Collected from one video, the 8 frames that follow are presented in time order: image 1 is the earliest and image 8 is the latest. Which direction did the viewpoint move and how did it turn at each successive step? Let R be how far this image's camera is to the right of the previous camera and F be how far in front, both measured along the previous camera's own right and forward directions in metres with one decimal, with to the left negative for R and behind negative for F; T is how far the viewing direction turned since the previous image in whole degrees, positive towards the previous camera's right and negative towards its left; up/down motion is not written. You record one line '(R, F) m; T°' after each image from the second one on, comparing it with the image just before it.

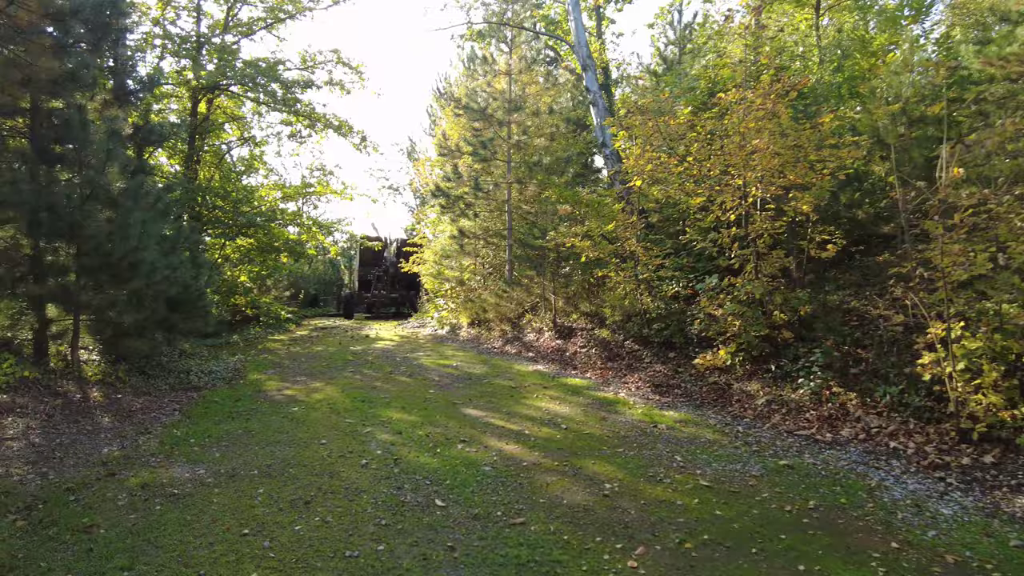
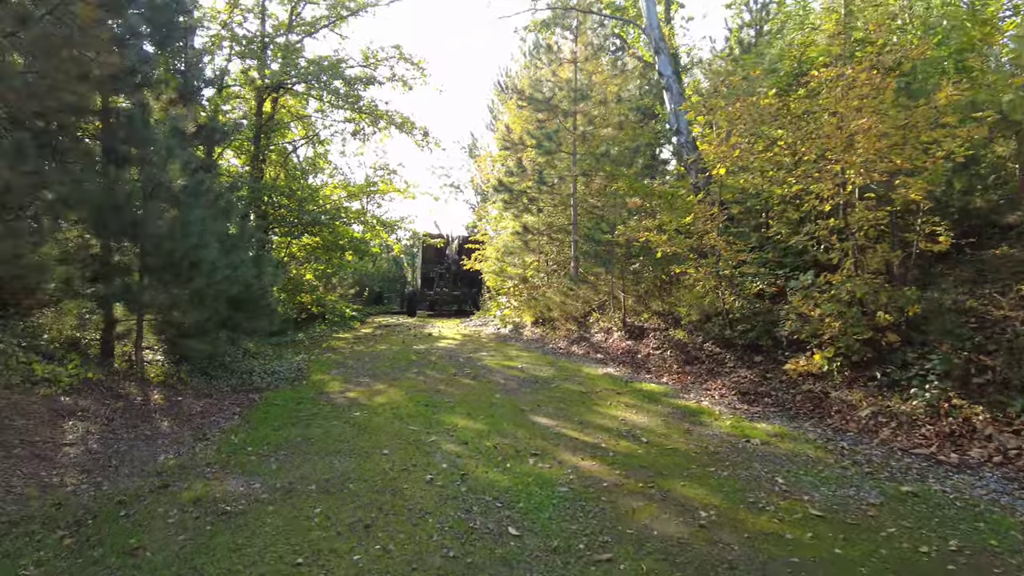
(-0.1, +0.4) m; -5°
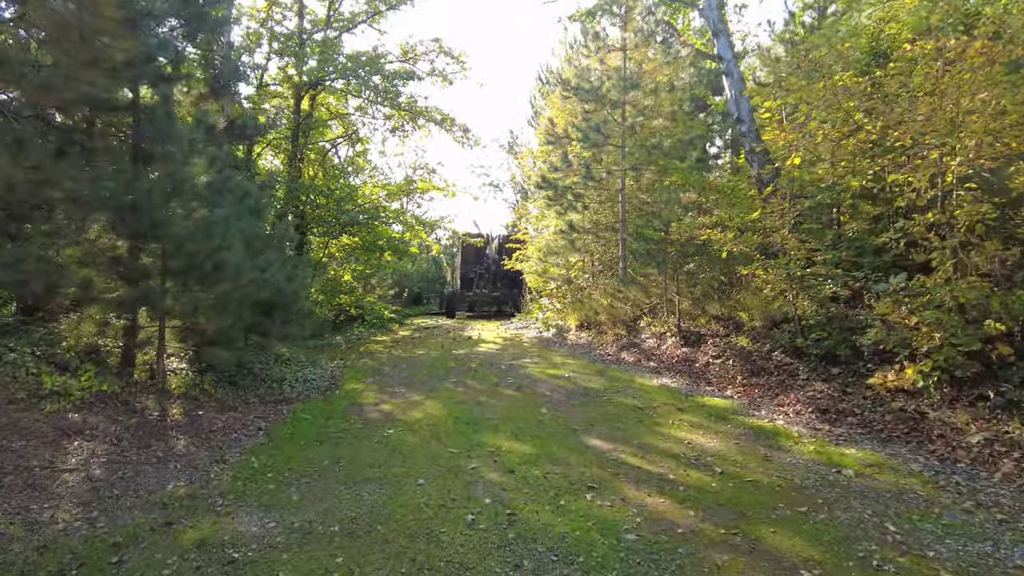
(-0.1, +0.6) m; -4°
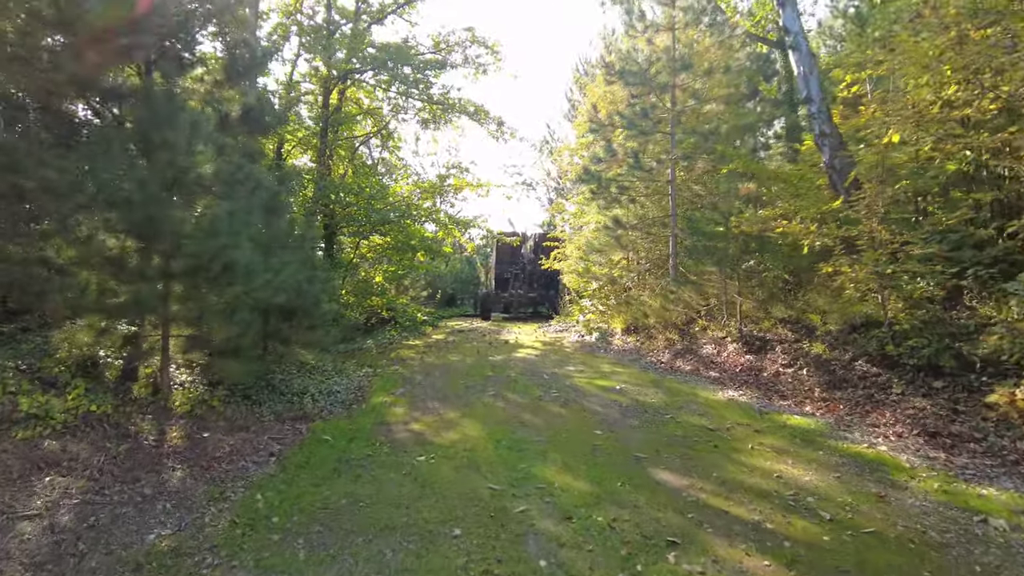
(-0.1, +0.8) m; -3°
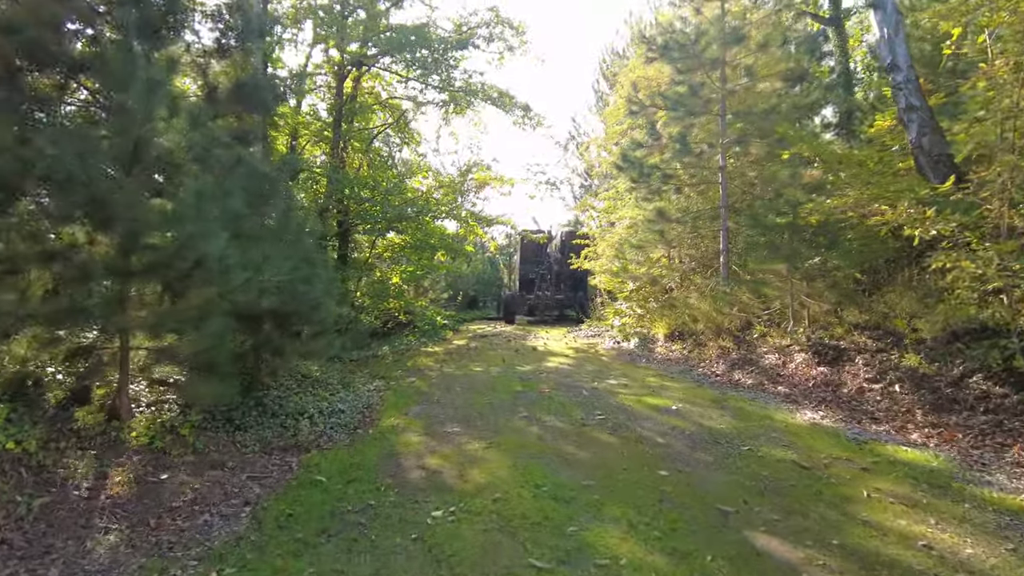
(-0.1, +1.1) m; -2°
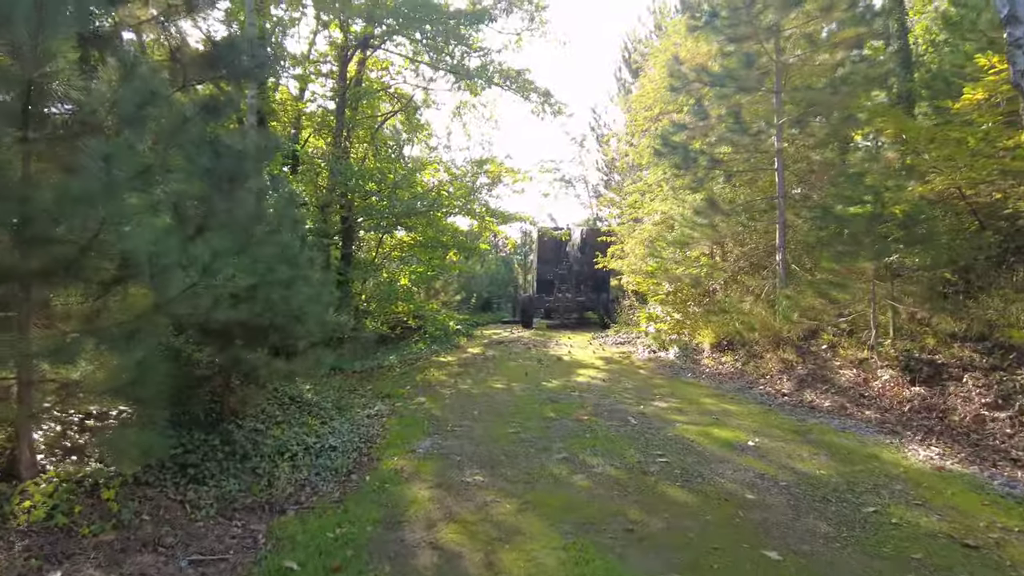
(-0.2, +1.2) m; -1°
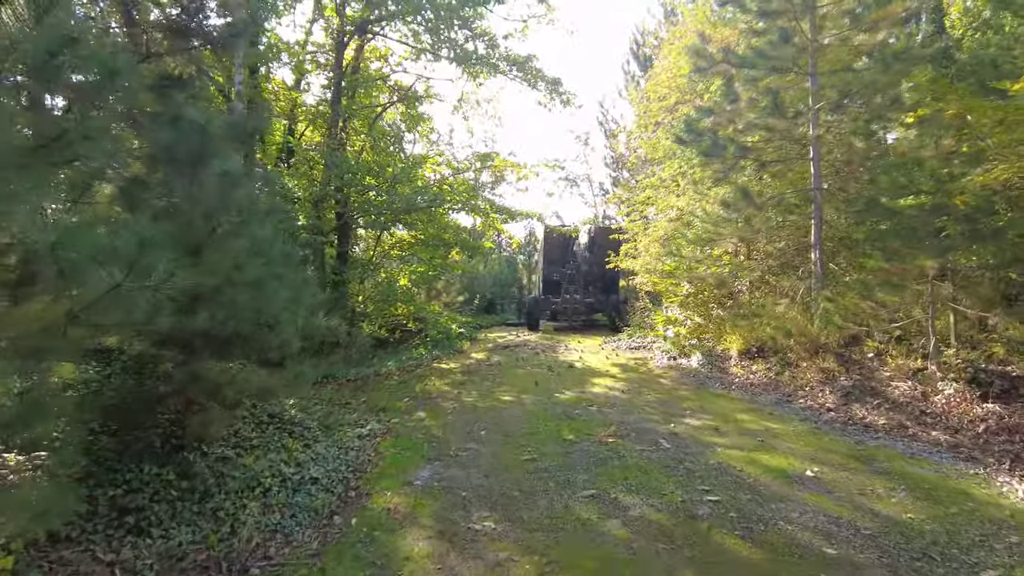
(-0.1, +0.8) m; 0°
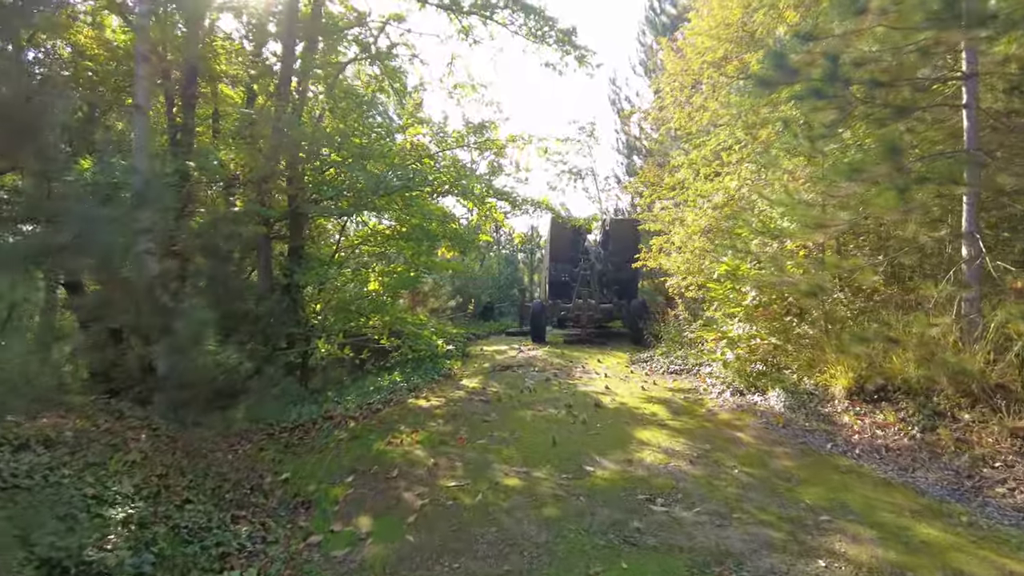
(-0.1, +2.5) m; 0°
